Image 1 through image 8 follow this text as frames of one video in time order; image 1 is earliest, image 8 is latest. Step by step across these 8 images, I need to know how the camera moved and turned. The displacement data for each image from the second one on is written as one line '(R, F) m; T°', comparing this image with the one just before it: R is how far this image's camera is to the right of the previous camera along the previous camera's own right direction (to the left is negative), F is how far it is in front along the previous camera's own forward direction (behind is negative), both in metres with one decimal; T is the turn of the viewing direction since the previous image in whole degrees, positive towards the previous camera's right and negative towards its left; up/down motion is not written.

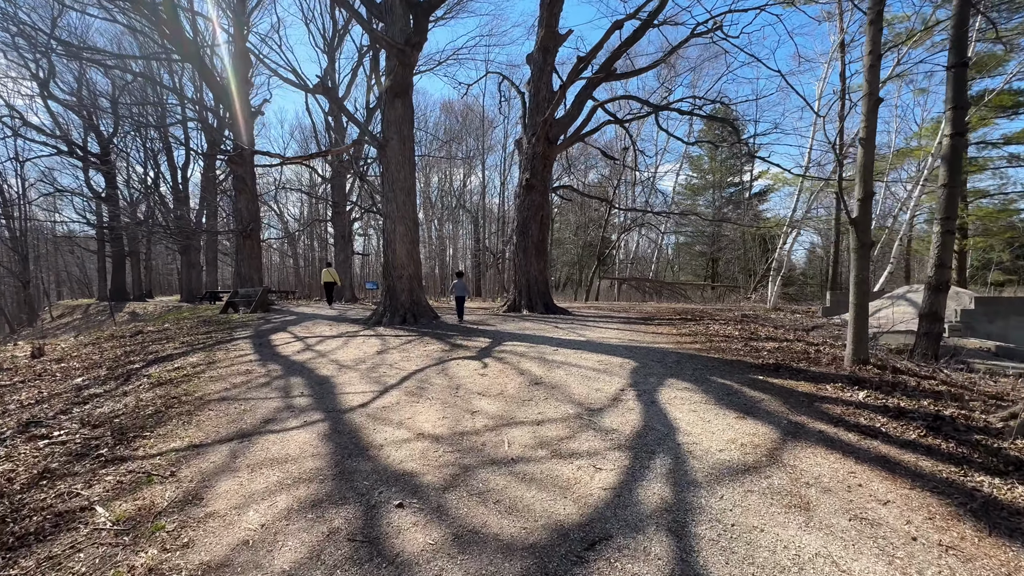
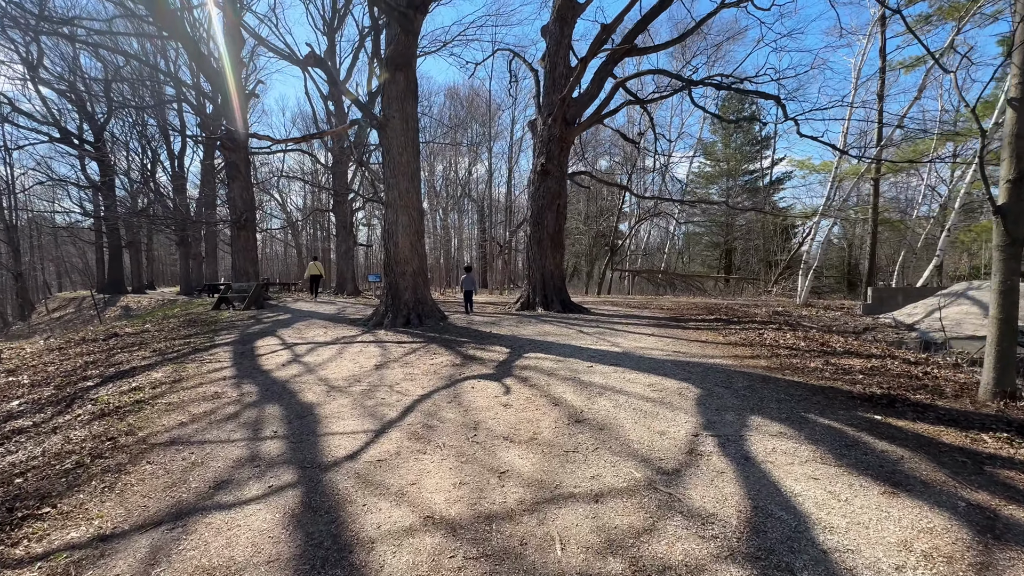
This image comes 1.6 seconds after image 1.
(-0.2, +1.0) m; -1°
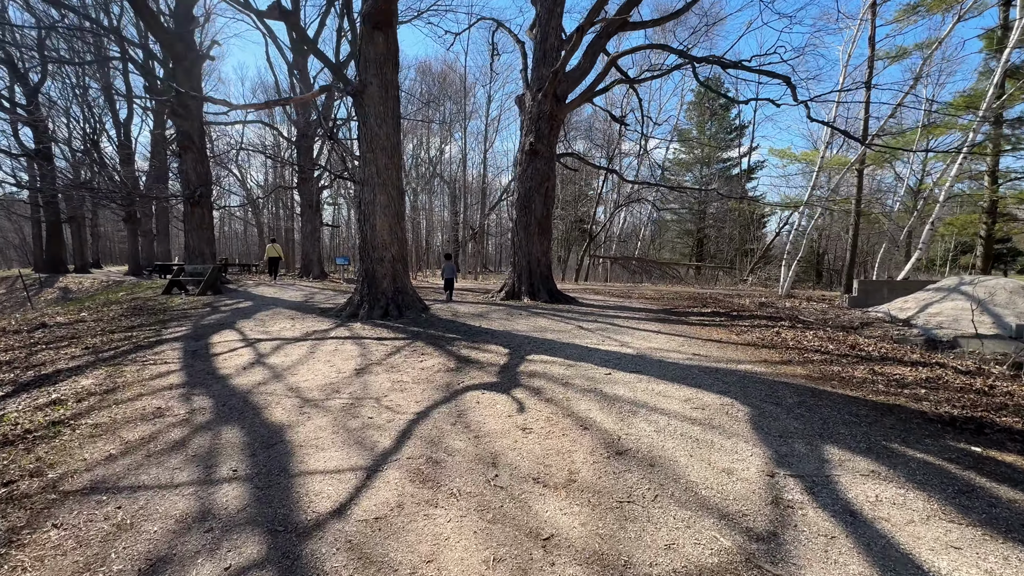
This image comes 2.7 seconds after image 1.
(-0.3, +0.7) m; +4°
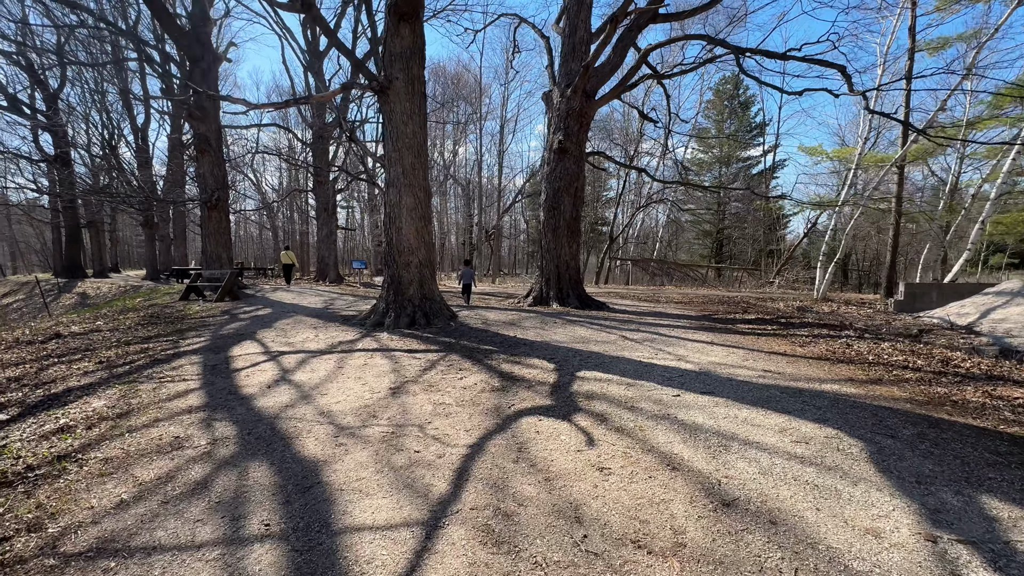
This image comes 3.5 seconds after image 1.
(-0.3, +0.5) m; -1°
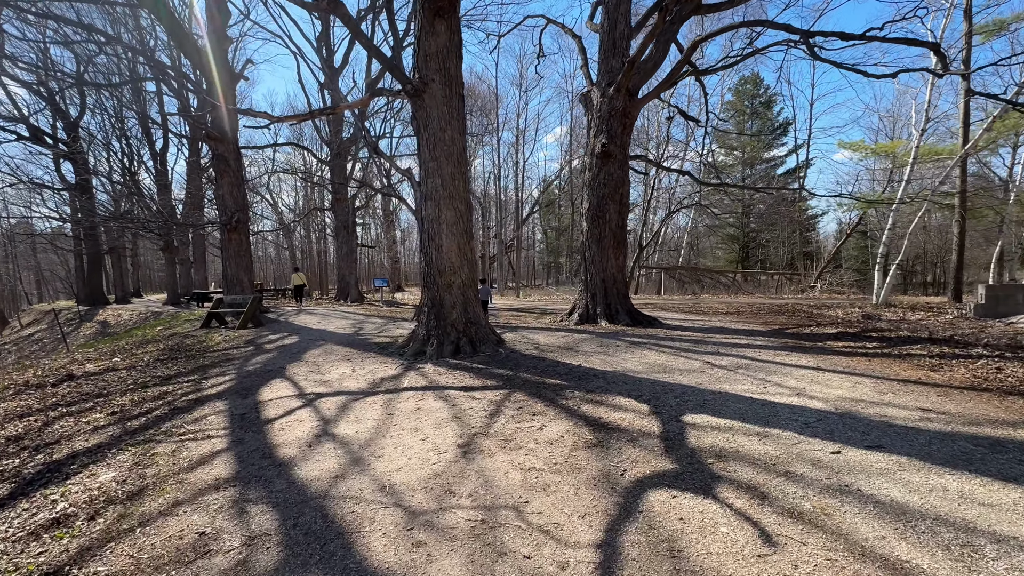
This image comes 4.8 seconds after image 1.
(-0.5, +0.8) m; -2°
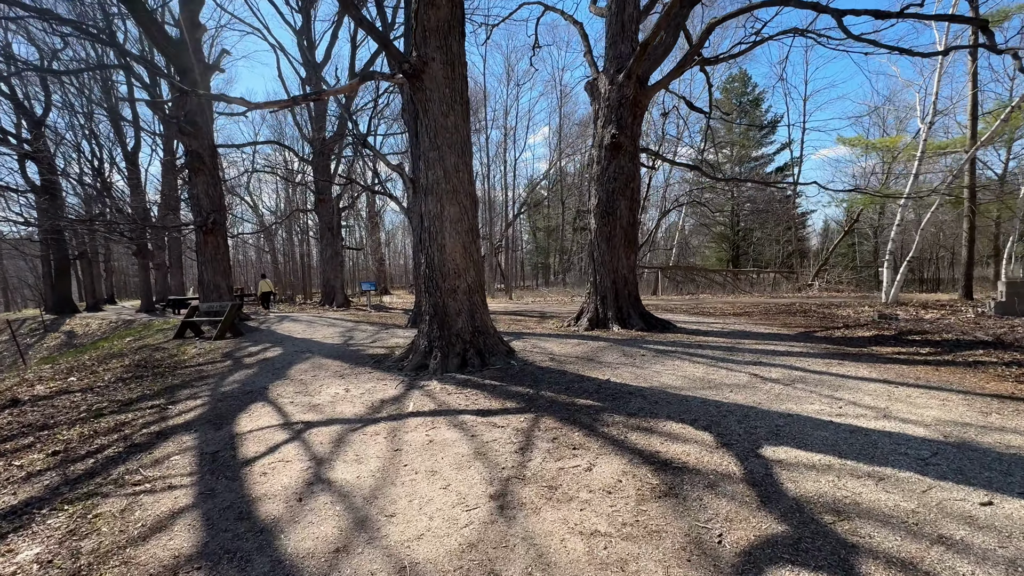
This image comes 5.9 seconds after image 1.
(-0.3, +0.7) m; +2°
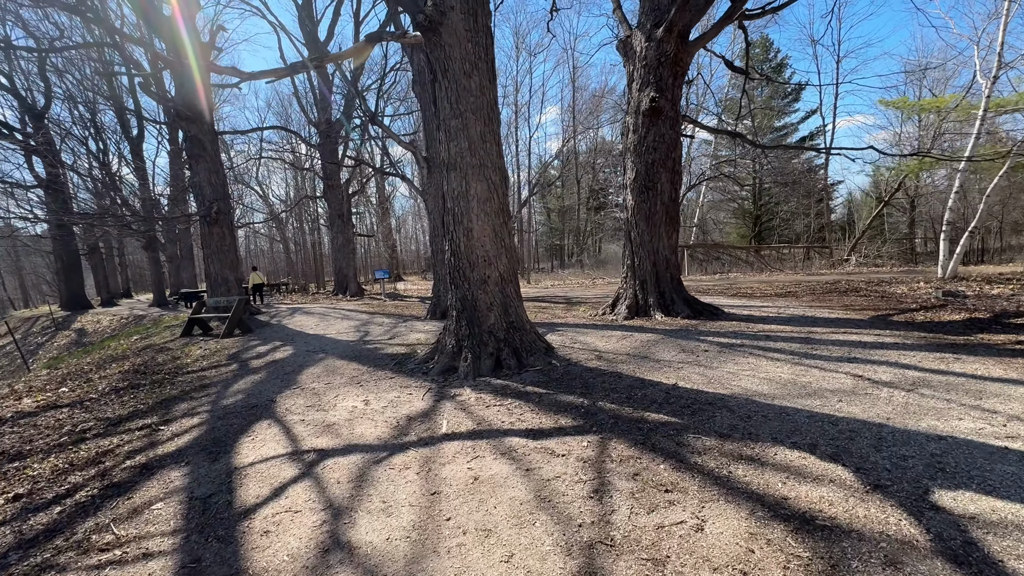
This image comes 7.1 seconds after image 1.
(-0.3, +0.8) m; -1°
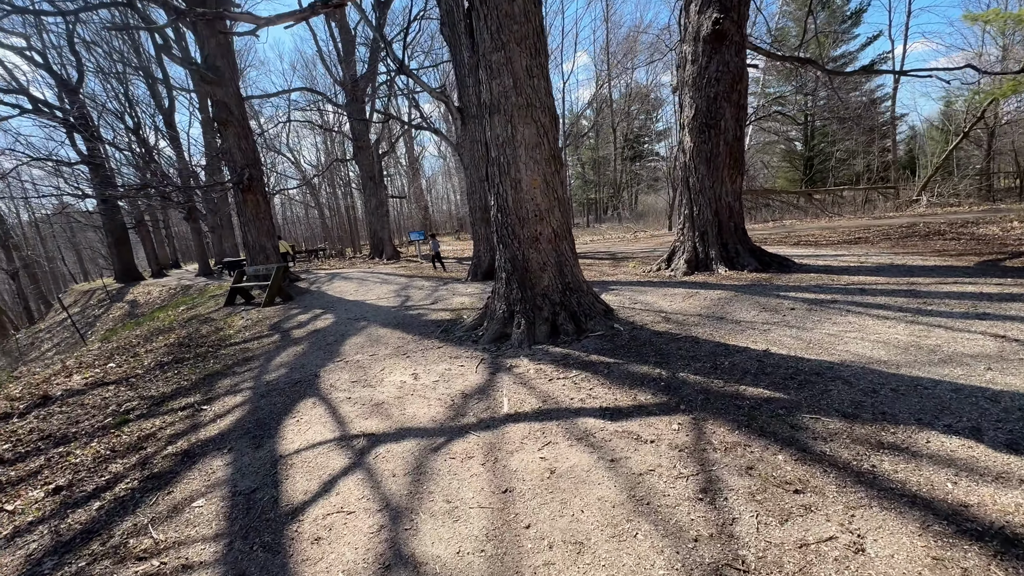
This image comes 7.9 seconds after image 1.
(-0.2, +0.5) m; -4°
